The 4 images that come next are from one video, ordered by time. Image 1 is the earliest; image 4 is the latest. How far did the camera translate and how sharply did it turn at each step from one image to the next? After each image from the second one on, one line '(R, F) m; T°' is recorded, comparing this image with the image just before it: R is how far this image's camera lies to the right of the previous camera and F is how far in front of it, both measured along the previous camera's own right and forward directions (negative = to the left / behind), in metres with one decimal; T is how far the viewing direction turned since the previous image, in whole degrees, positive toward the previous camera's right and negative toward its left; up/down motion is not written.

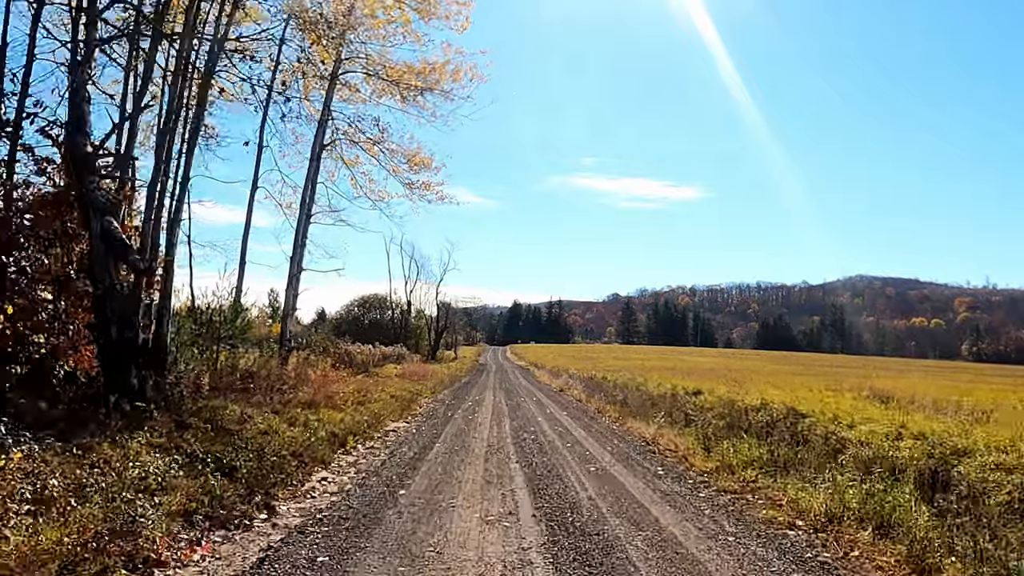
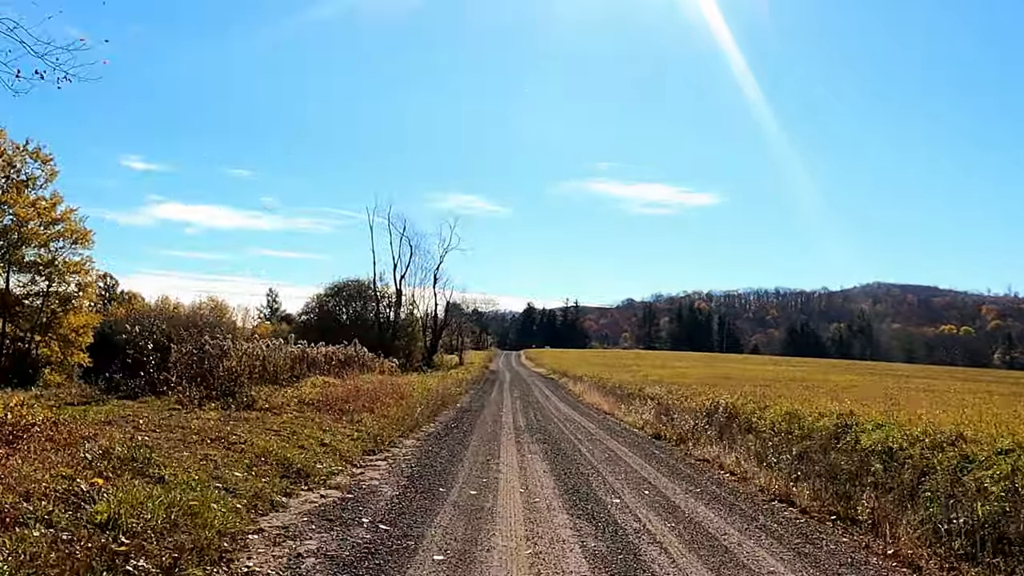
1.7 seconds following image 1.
(-0.3, +7.2) m; -1°
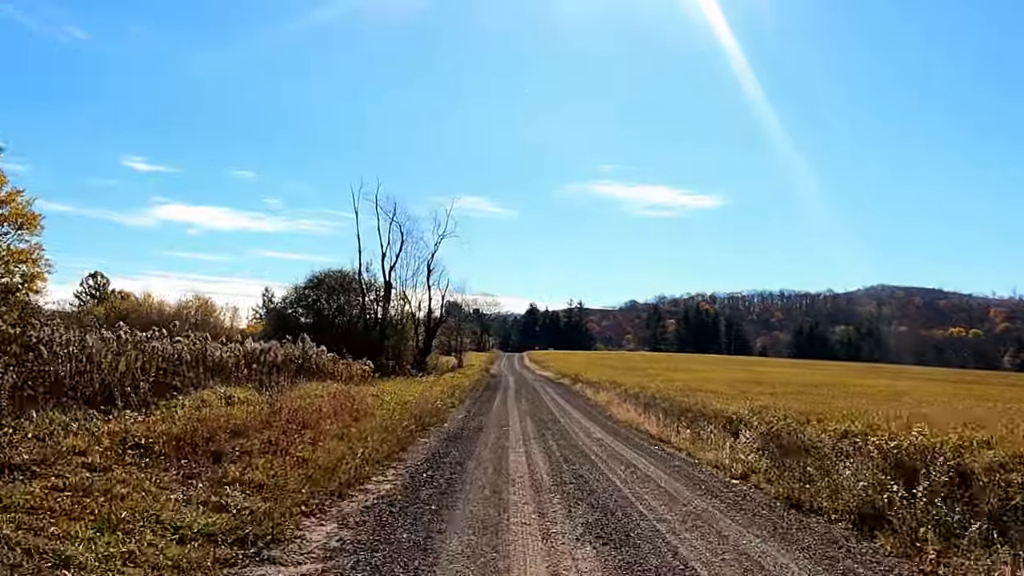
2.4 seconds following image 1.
(-0.1, +2.9) m; 0°
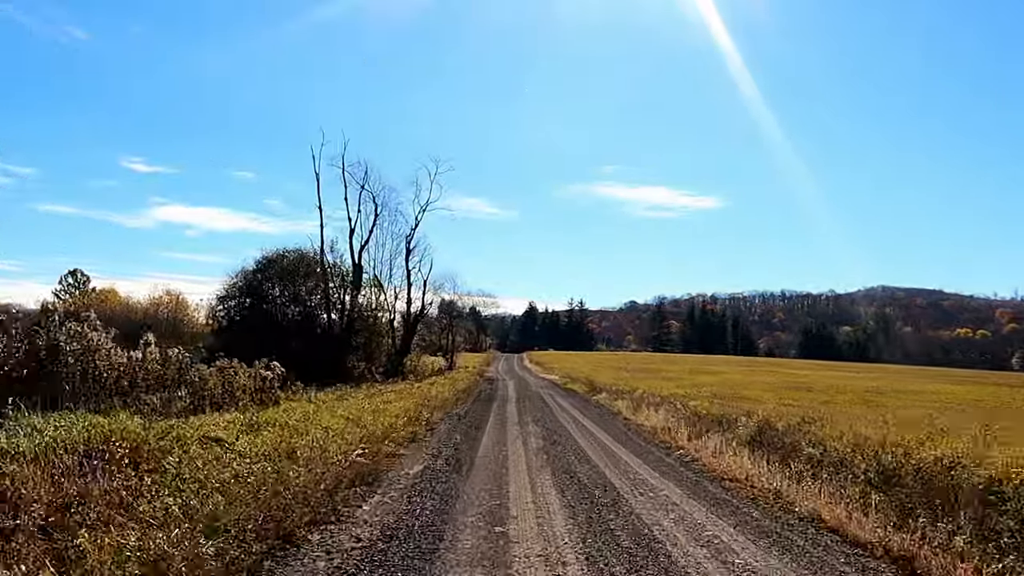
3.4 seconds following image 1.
(0.0, +4.1) m; 0°
